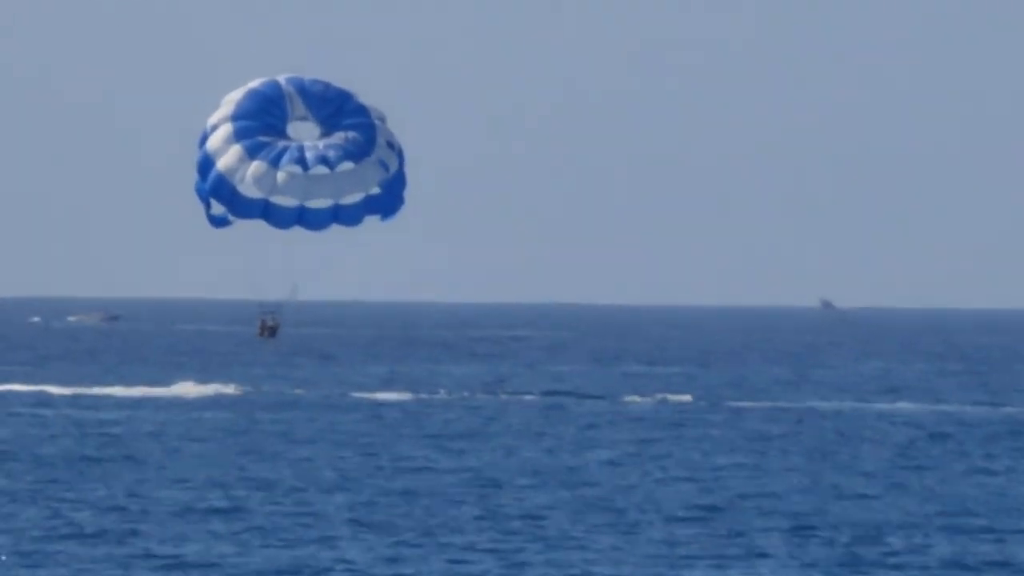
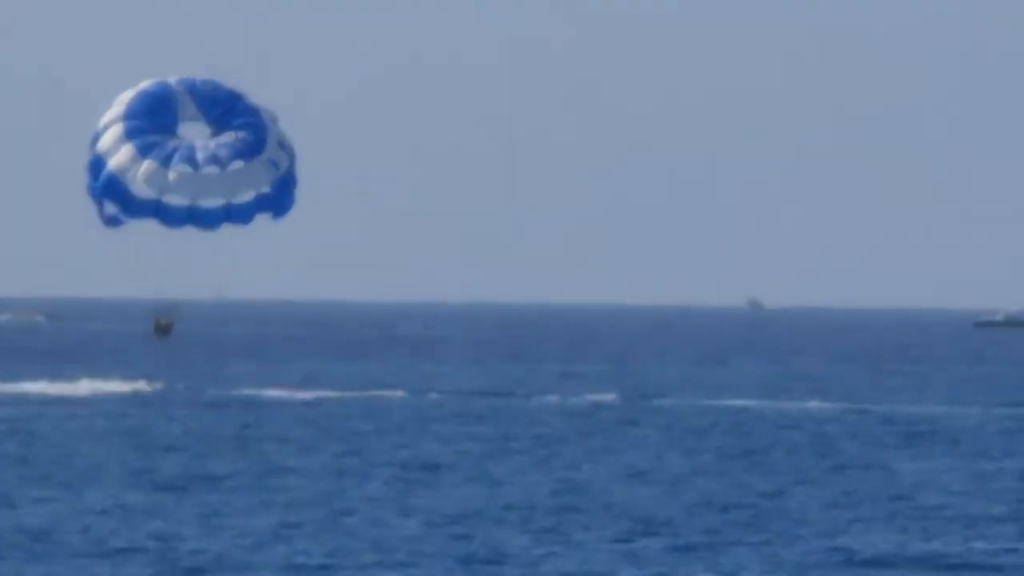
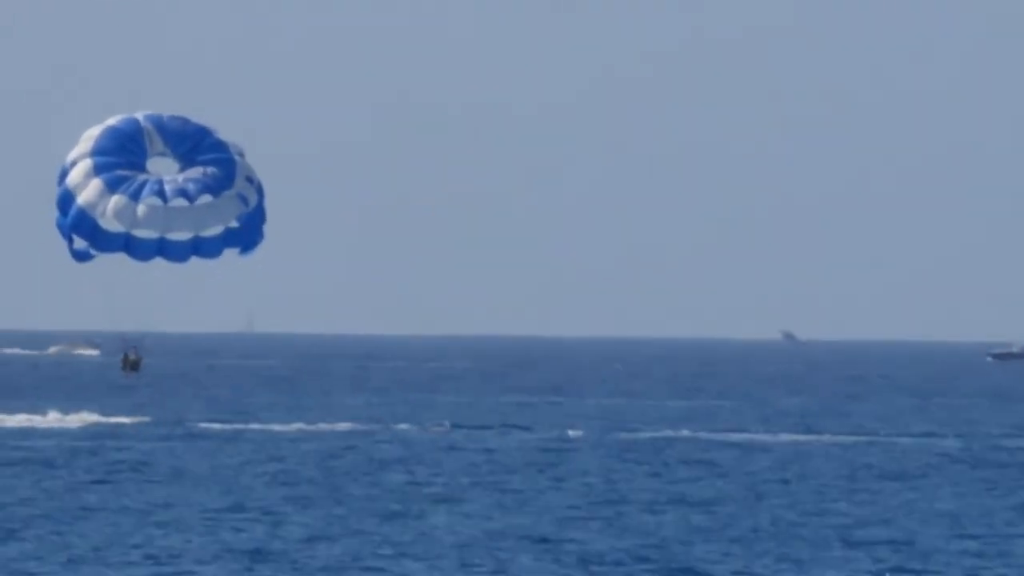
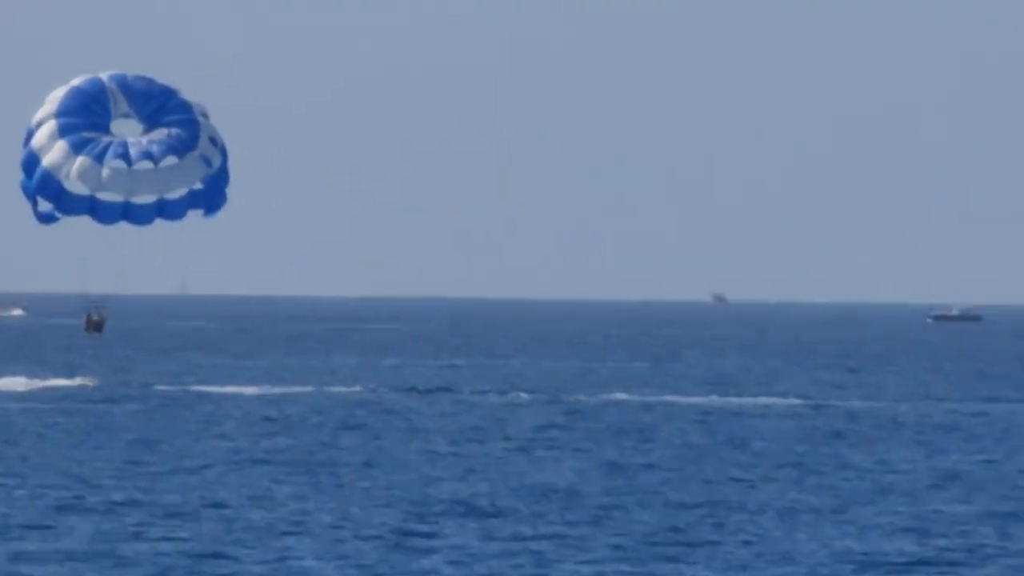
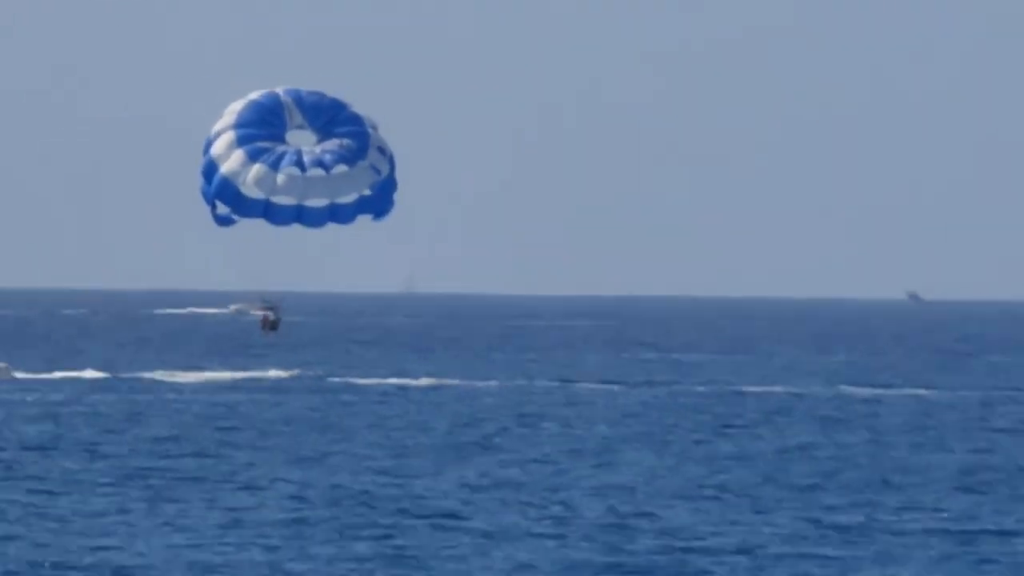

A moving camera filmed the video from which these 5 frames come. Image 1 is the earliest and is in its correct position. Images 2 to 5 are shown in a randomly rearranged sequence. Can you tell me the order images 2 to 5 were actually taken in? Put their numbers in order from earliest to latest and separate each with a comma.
2, 4, 3, 5
